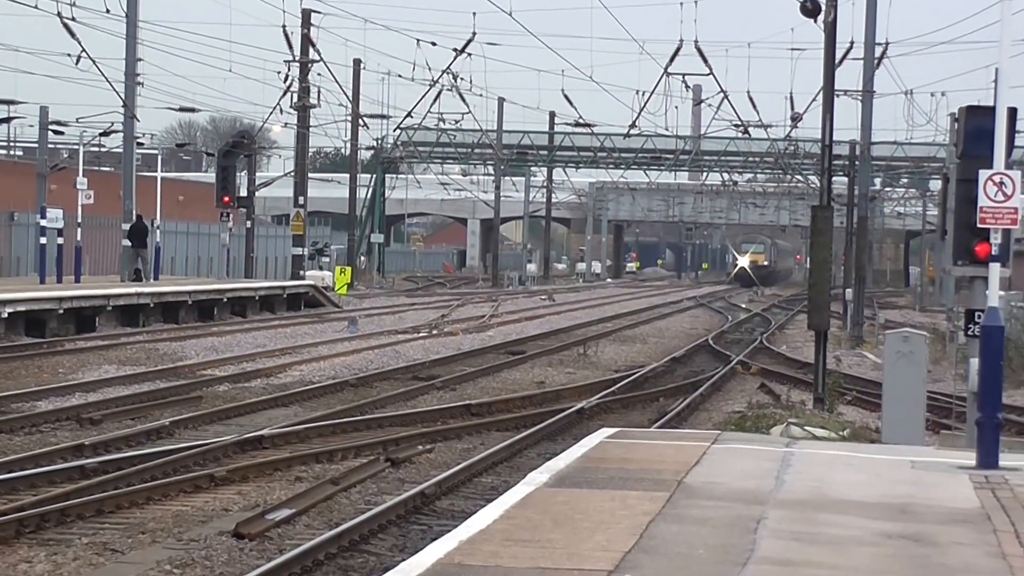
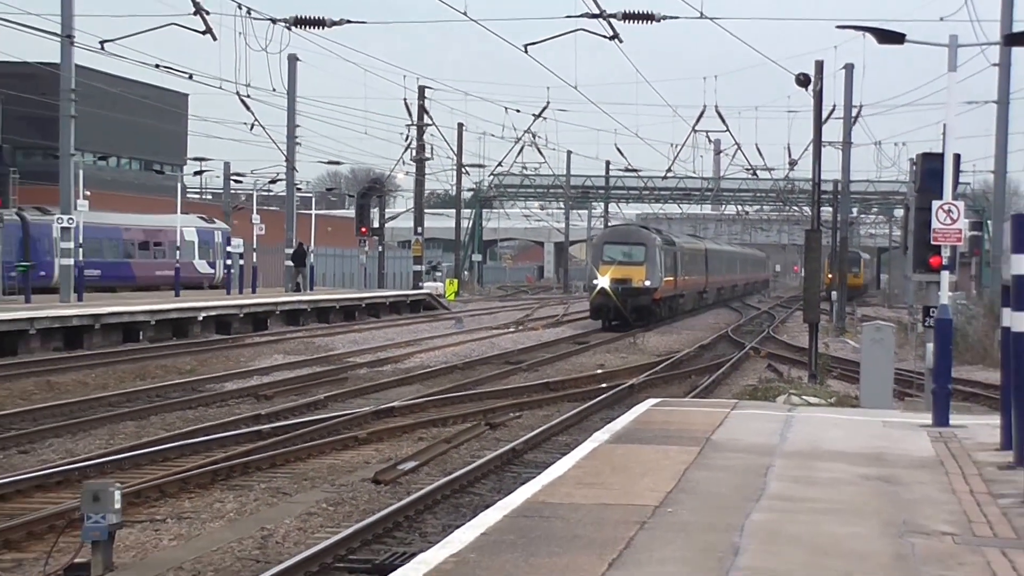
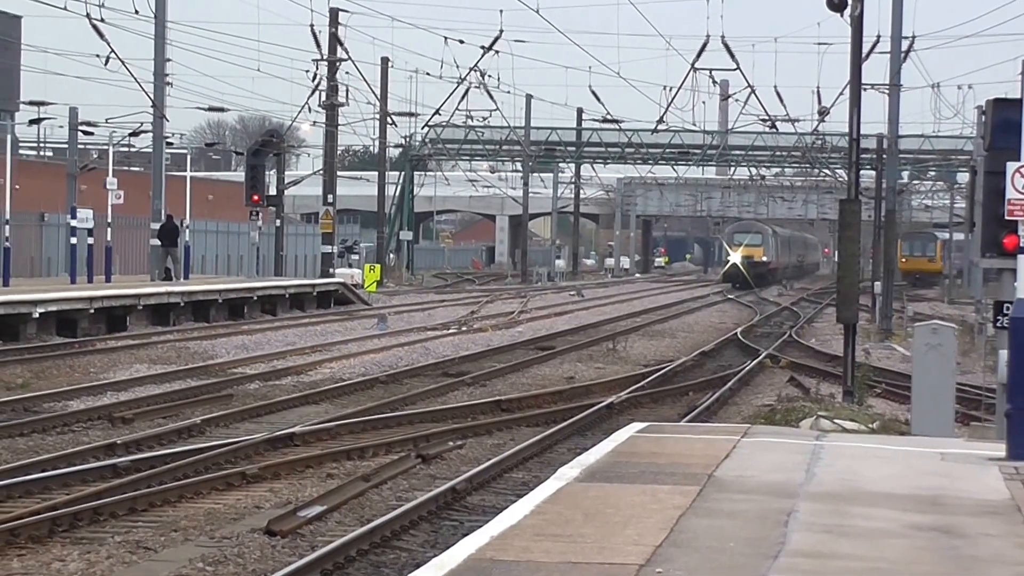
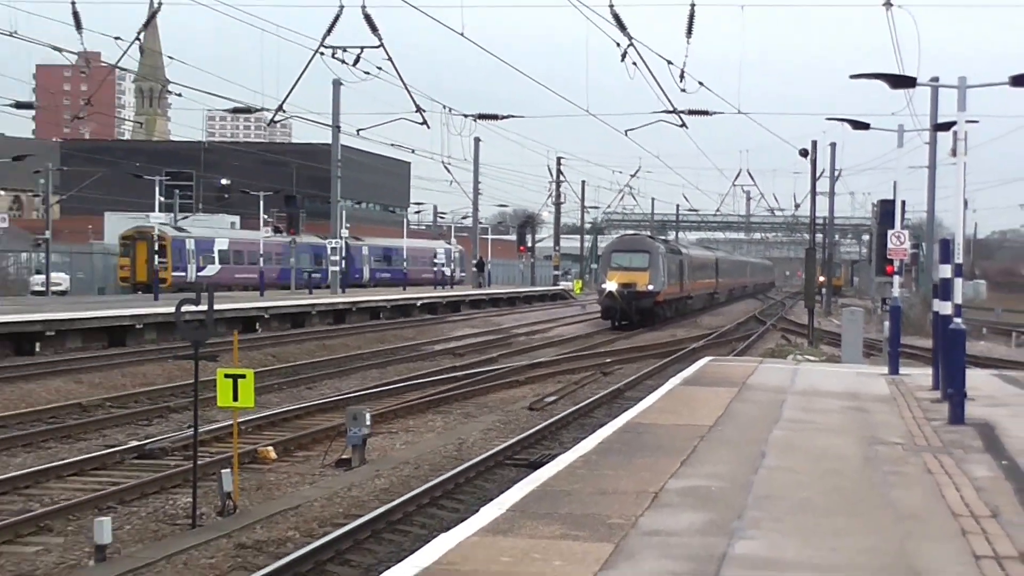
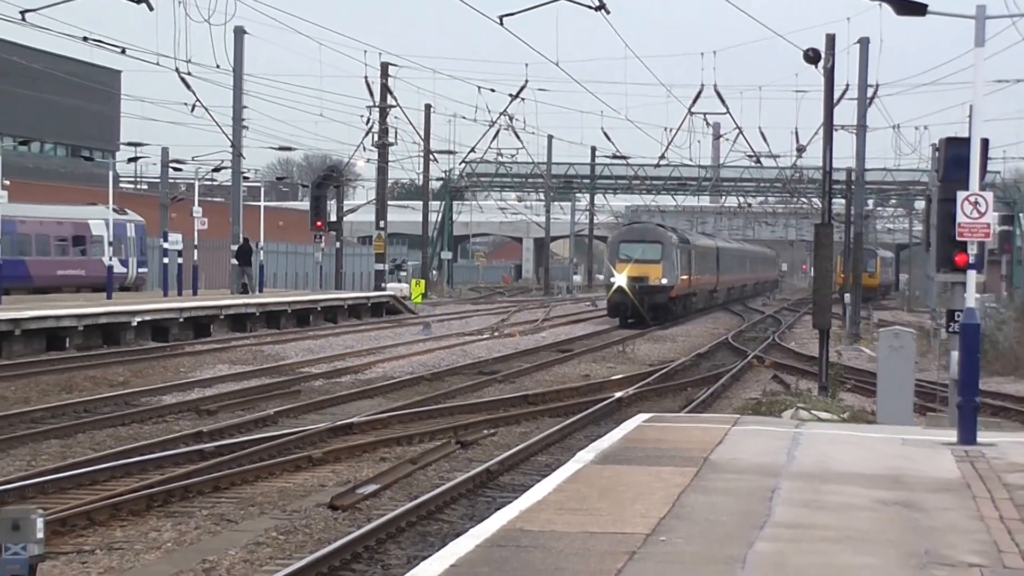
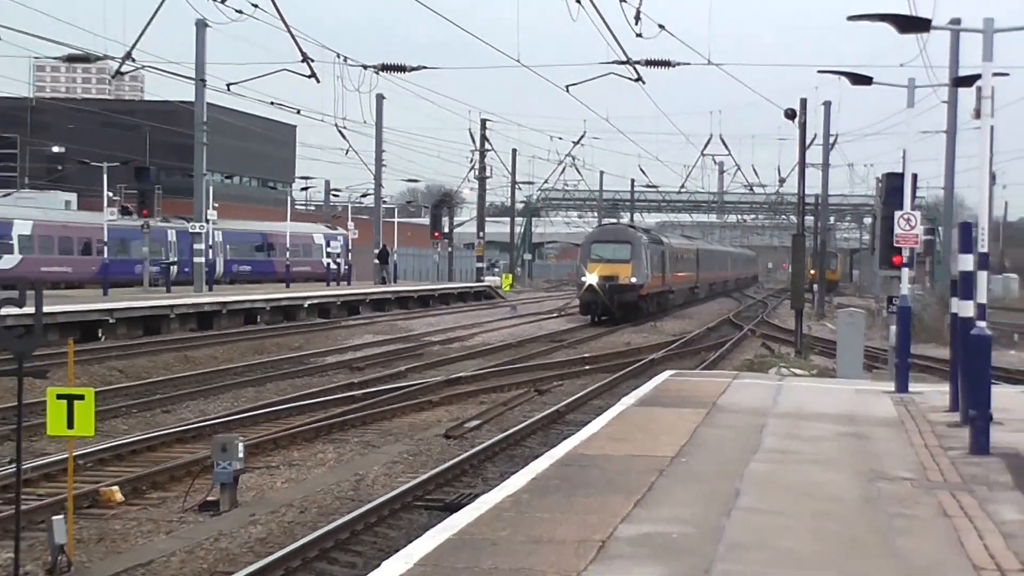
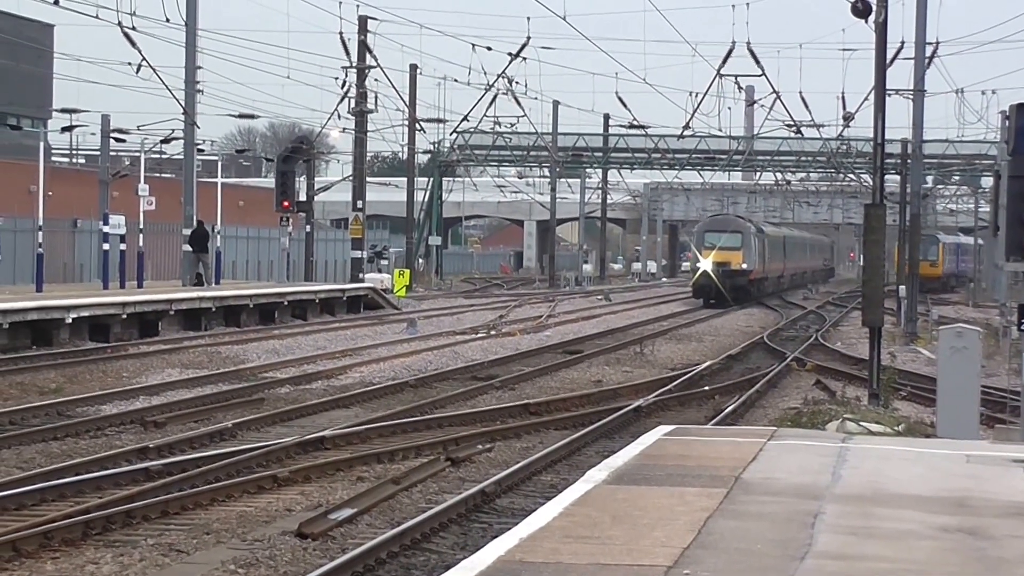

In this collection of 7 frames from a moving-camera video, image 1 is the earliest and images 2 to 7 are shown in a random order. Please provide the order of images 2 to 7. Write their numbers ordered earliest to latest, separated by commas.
3, 7, 5, 2, 6, 4
